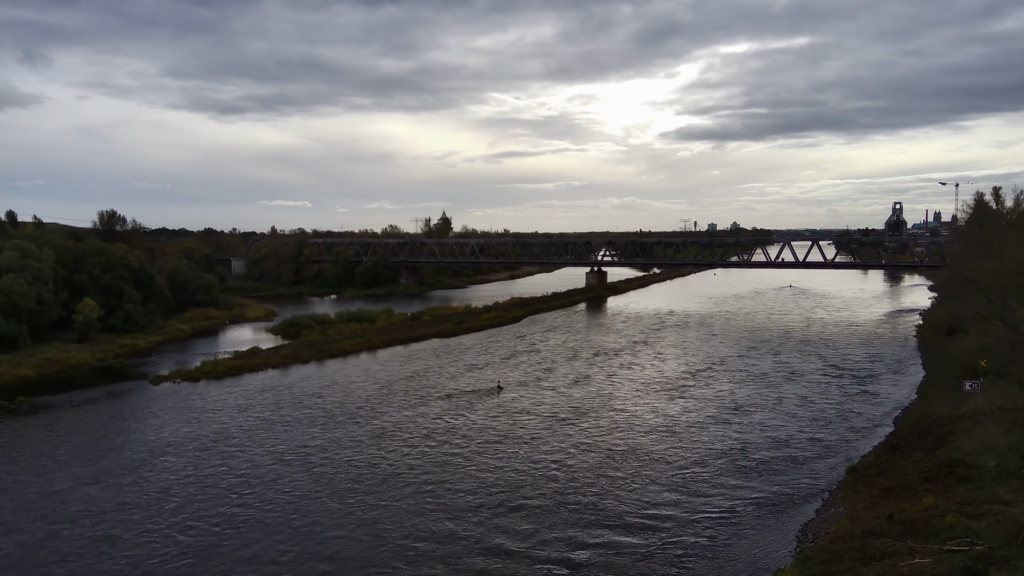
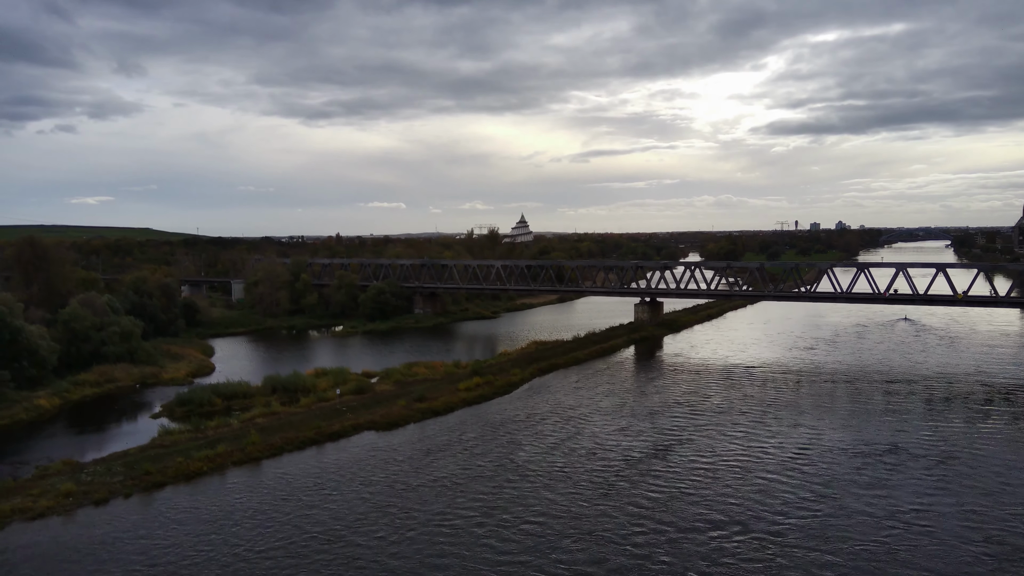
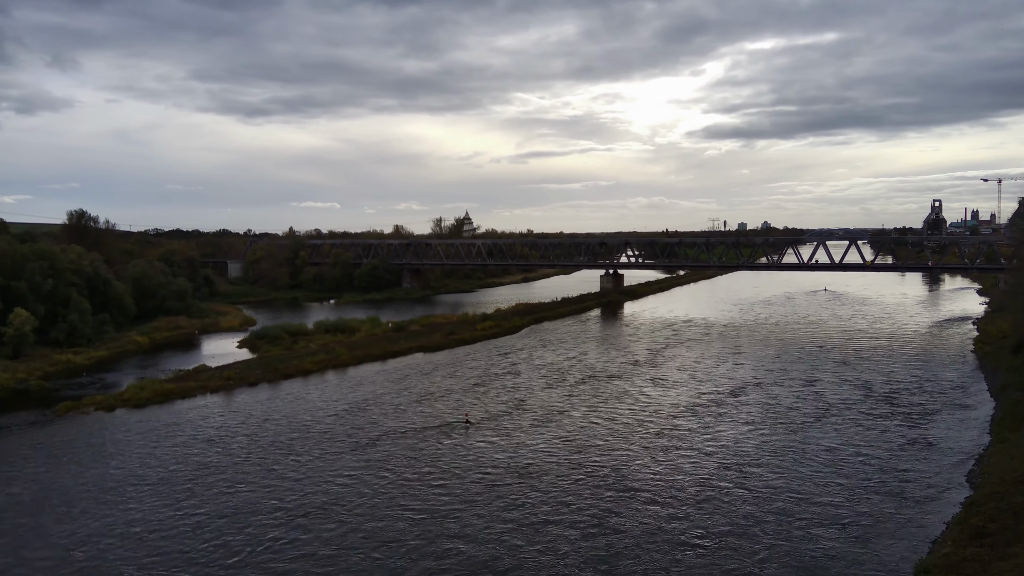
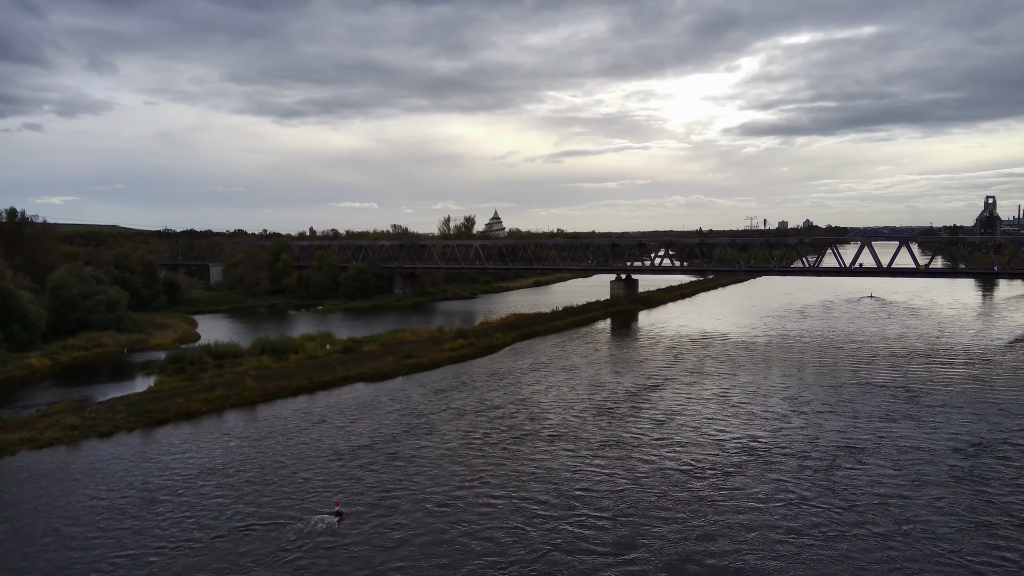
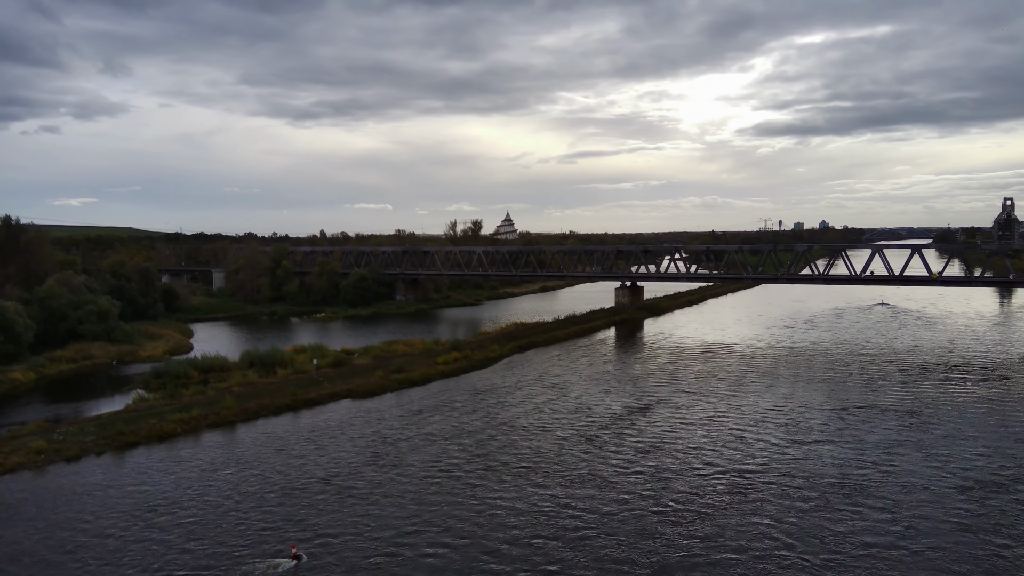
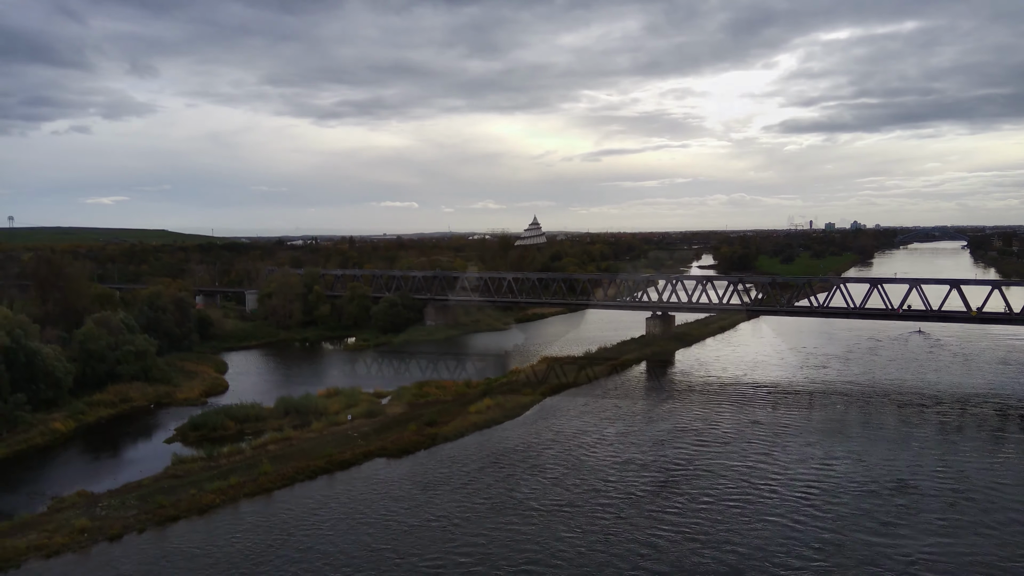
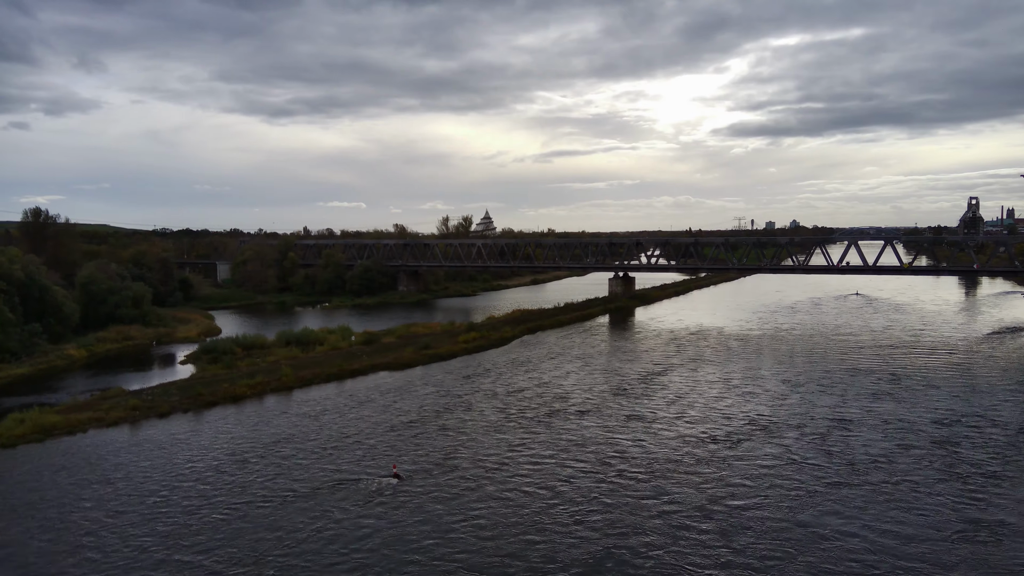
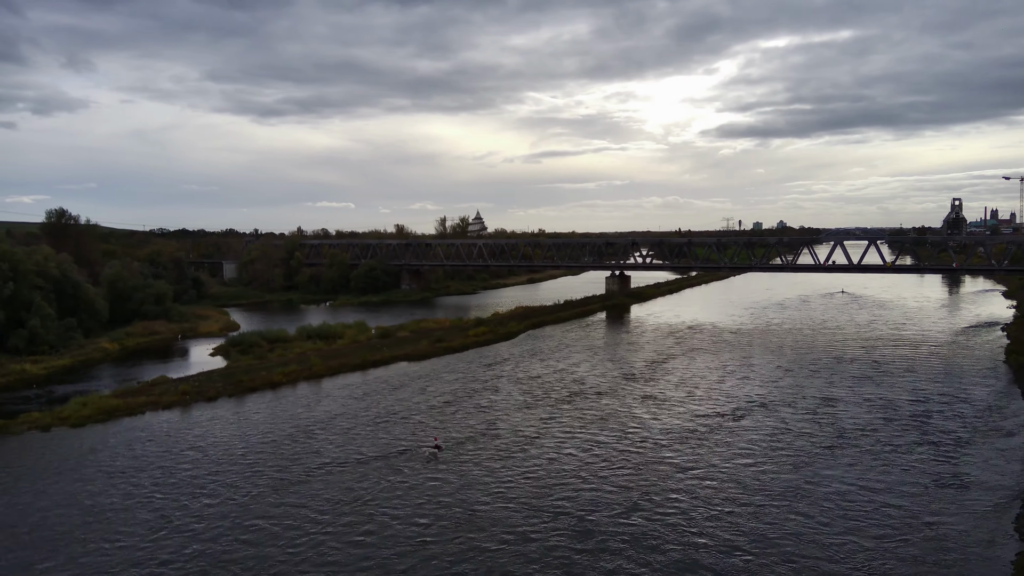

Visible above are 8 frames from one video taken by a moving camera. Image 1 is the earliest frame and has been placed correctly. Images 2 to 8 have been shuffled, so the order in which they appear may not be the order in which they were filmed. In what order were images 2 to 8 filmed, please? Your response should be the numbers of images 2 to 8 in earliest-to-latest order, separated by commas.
3, 8, 7, 4, 5, 2, 6
